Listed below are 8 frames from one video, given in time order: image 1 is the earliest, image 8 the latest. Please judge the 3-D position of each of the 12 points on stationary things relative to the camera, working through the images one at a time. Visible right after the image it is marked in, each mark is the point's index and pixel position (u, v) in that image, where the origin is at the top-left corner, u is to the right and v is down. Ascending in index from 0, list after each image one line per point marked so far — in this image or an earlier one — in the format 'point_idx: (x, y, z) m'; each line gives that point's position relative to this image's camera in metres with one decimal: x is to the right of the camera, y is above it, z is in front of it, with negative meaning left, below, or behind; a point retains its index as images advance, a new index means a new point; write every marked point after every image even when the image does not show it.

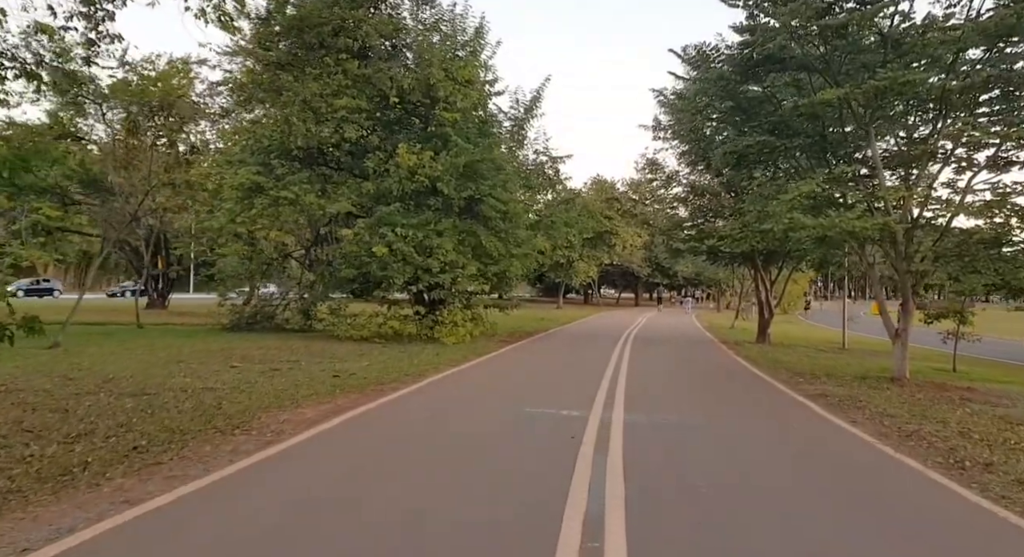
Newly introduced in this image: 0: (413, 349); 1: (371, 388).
0: (-3.2, -2.2, +20.0) m
1: (-2.5, -1.9, +11.2) m
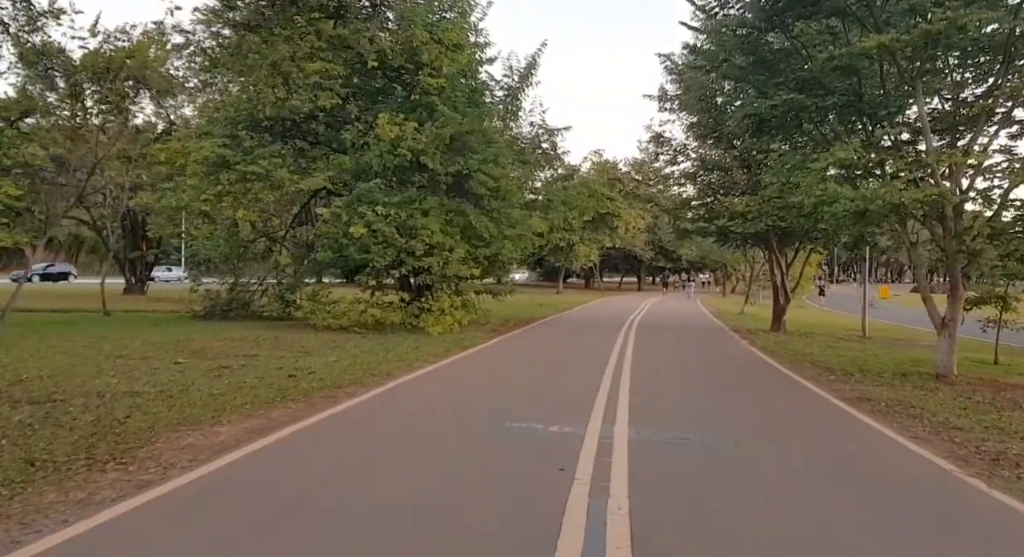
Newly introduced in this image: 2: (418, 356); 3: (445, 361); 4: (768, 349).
0: (-3.4, -1.8, +18.1) m
1: (-2.7, -1.7, +9.3) m
2: (-2.1, -1.7, +14.1) m
3: (-1.3, -1.8, +14.6) m
4: (+7.5, -2.1, +18.4) m
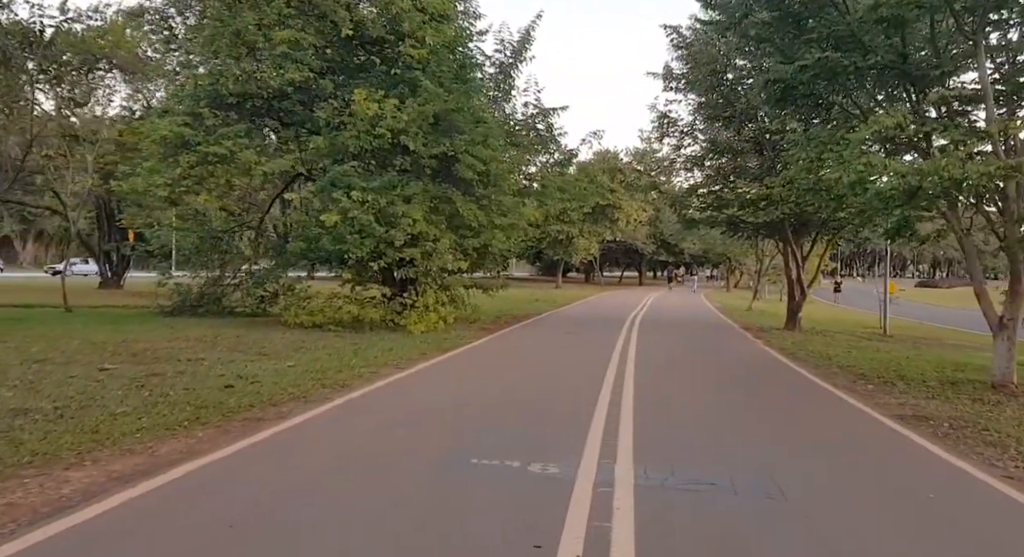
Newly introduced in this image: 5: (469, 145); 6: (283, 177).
0: (-3.7, -1.6, +16.3) m
1: (-3.0, -1.6, +7.5) m
2: (-2.4, -1.6, +12.3) m
3: (-1.5, -1.6, +12.8) m
4: (+7.2, -1.9, +16.6) m
5: (-1.3, +3.9, +18.4) m
6: (-6.9, +3.1, +19.0) m
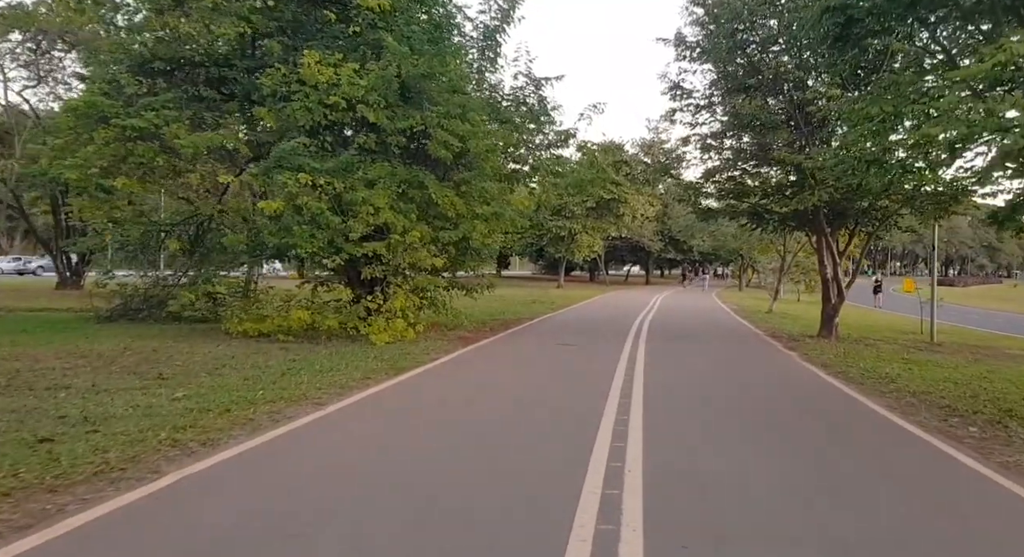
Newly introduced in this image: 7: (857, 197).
0: (-4.1, -1.6, +13.3) m
1: (-3.5, -1.6, +4.5) m
2: (-2.9, -1.6, +9.3) m
3: (-2.0, -1.6, +9.8) m
4: (+6.8, -1.9, +13.5) m
5: (-1.7, +3.9, +15.4) m
6: (-7.3, +3.1, +16.0) m
7: (+9.1, +2.3, +16.6) m
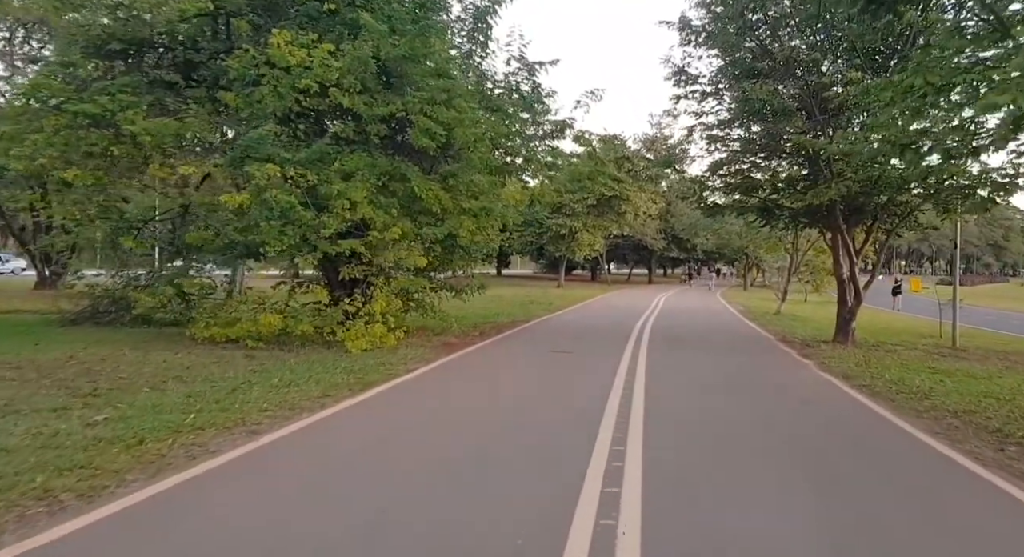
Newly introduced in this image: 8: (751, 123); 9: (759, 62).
0: (-4.4, -1.6, +12.1) m
1: (-3.8, -1.6, +3.3) m
2: (-3.1, -1.6, +8.0) m
3: (-2.3, -1.7, +8.5) m
4: (+6.5, -1.9, +12.2) m
5: (-1.9, +3.9, +14.1) m
6: (-7.6, +3.1, +14.8) m
7: (+8.8, +2.3, +15.3) m
8: (+6.4, +4.2, +16.8) m
9: (+6.2, +5.4, +16.0) m
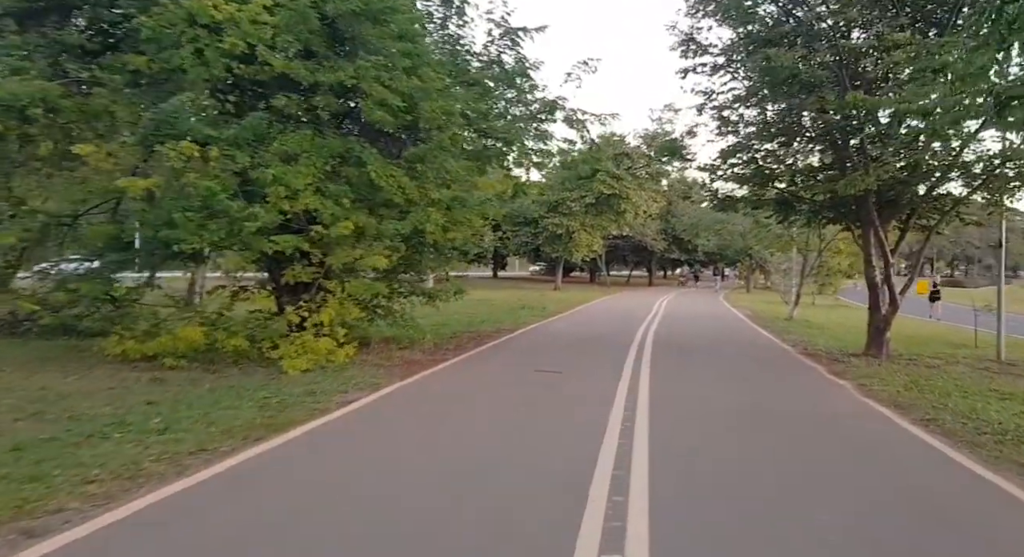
0: (-4.8, -1.7, +9.7) m
1: (-4.3, -1.7, +0.8) m
2: (-3.6, -1.7, +5.6) m
3: (-2.7, -1.7, +6.1) m
4: (+6.1, -2.0, +9.8) m
5: (-2.4, +3.8, +11.7) m
6: (-8.0, +3.0, +12.4) m
7: (+8.4, +2.2, +12.9) m
8: (+5.9, +4.1, +14.4) m
9: (+5.8, +5.3, +13.6) m
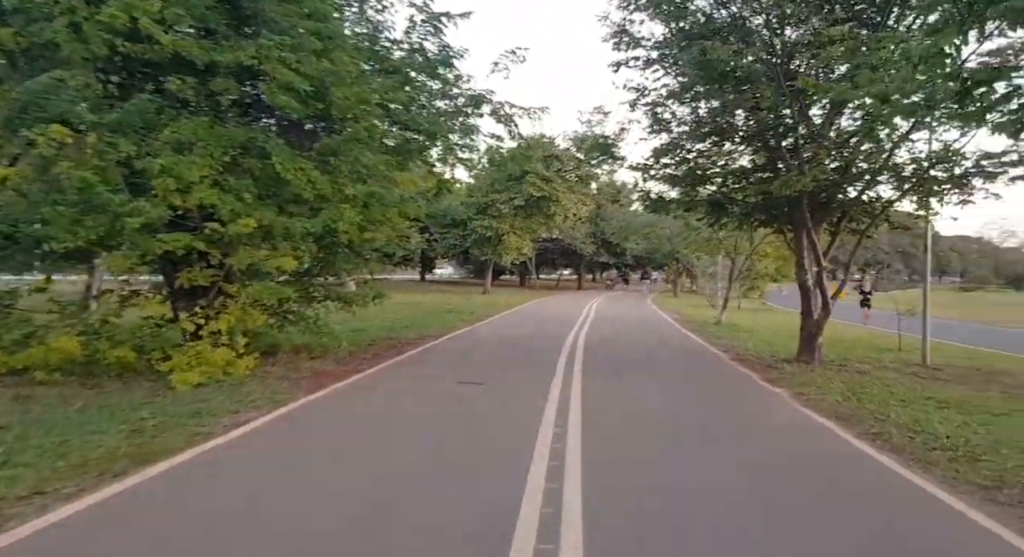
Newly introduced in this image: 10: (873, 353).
0: (-5.9, -1.7, +8.2) m
1: (-4.4, -1.7, -0.5) m
2: (-4.2, -1.7, +4.3) m
3: (-3.4, -1.8, +4.8) m
4: (+4.9, -2.0, +9.5) m
5: (-3.7, +3.8, +10.5) m
6: (-9.4, +2.9, +10.5) m
7: (+6.9, +2.1, +12.8) m
8: (+4.3, +4.0, +14.1) m
9: (+4.2, +5.3, +13.3) m
10: (+10.0, -2.0, +17.4) m
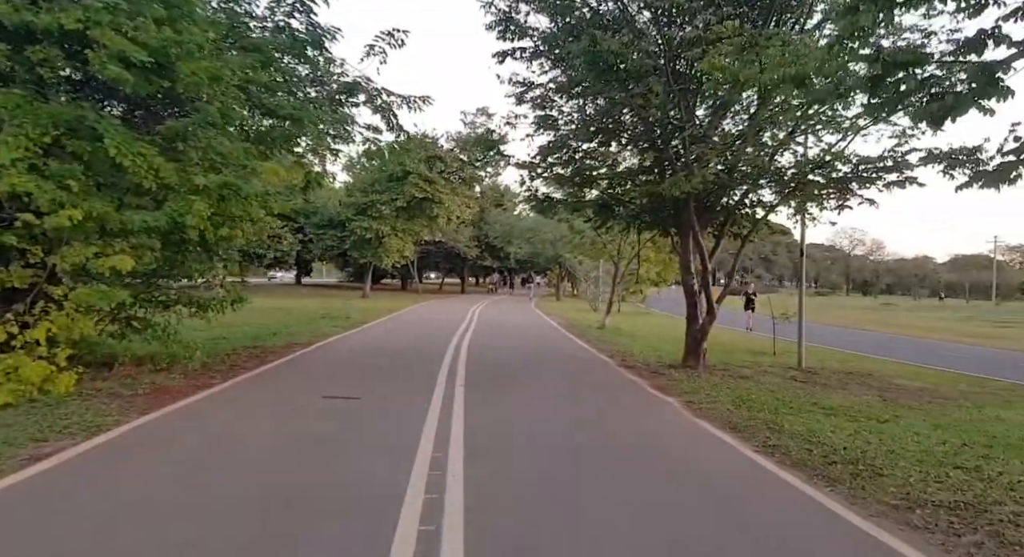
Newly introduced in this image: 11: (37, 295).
0: (-7.2, -1.8, +6.0) m
1: (-4.1, -1.7, -2.2) m
2: (-4.9, -1.7, +2.5) m
3: (-4.2, -1.8, +3.2) m
4: (+3.2, -2.1, +9.3) m
5: (-5.5, +3.7, +8.8) m
6: (-11.1, +2.9, +7.7) m
7: (+4.5, +2.0, +13.0) m
8: (+1.7, +3.9, +13.8) m
9: (+1.7, +5.2, +13.0) m
10: (+6.7, -2.2, +18.0) m
11: (-7.7, -0.3, +9.8) m
